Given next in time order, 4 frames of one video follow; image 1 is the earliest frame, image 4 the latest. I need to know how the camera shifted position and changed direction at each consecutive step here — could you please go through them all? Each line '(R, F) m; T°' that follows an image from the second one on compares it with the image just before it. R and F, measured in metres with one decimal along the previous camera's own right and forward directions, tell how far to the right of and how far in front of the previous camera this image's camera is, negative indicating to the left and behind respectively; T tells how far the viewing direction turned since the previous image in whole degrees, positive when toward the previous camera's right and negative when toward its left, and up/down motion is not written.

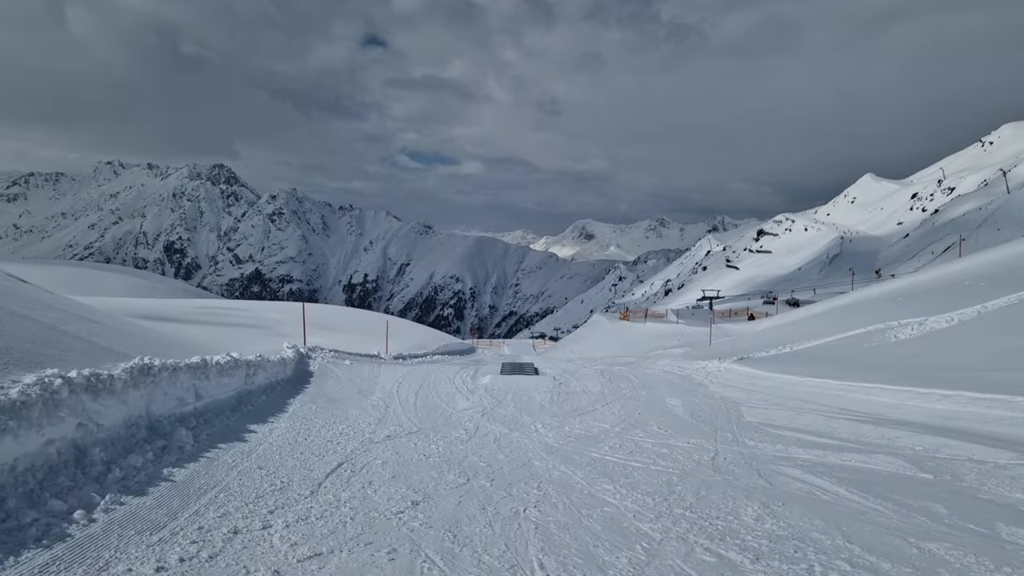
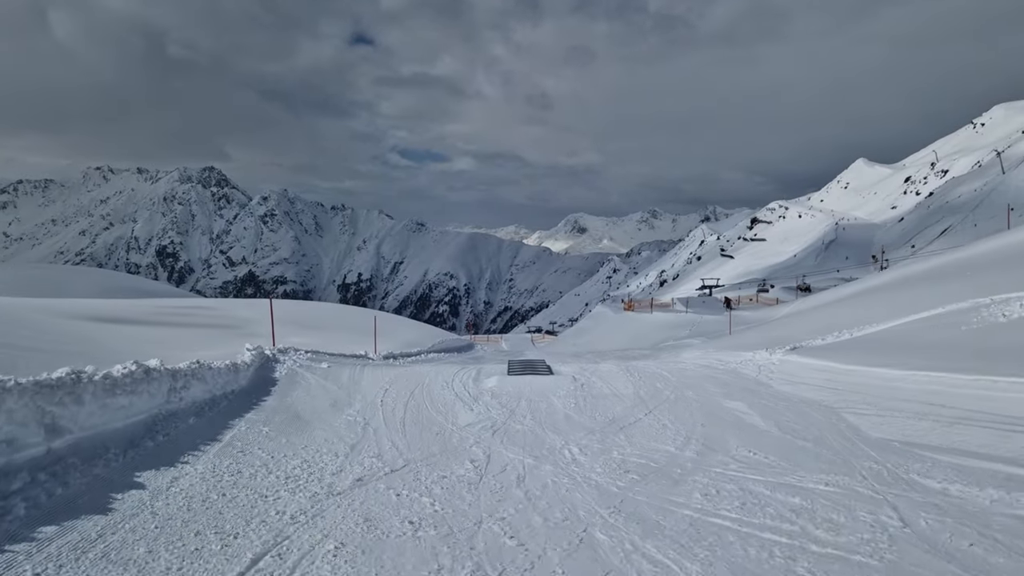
(-0.3, +3.4) m; 0°
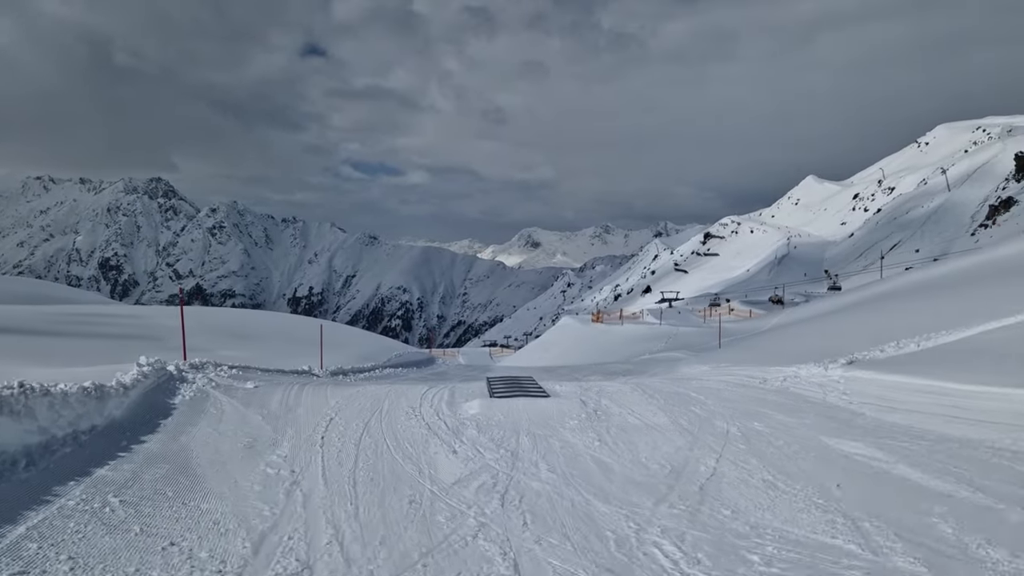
(-0.5, +3.9) m; +3°
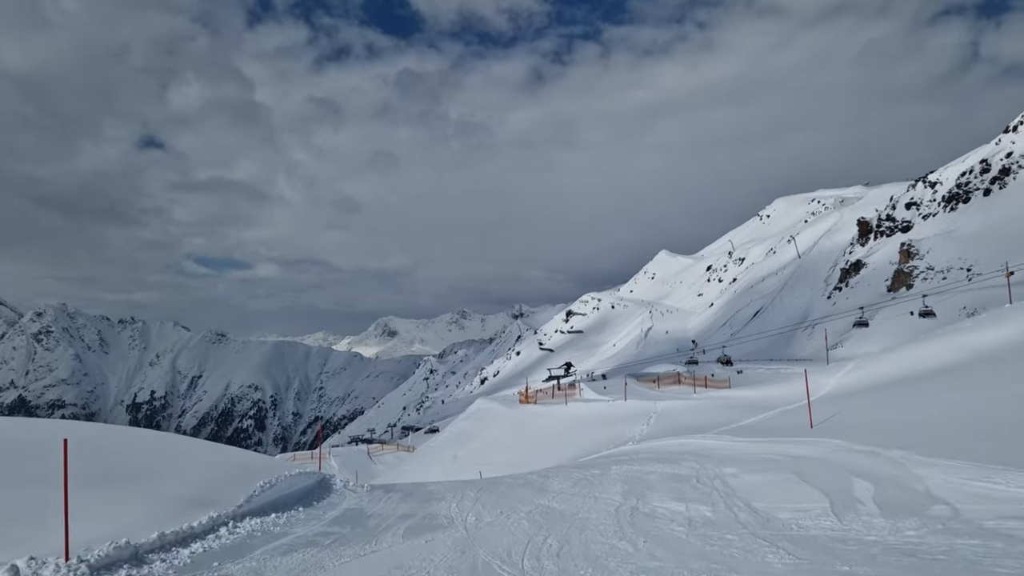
(-2.2, +14.2) m; +10°
